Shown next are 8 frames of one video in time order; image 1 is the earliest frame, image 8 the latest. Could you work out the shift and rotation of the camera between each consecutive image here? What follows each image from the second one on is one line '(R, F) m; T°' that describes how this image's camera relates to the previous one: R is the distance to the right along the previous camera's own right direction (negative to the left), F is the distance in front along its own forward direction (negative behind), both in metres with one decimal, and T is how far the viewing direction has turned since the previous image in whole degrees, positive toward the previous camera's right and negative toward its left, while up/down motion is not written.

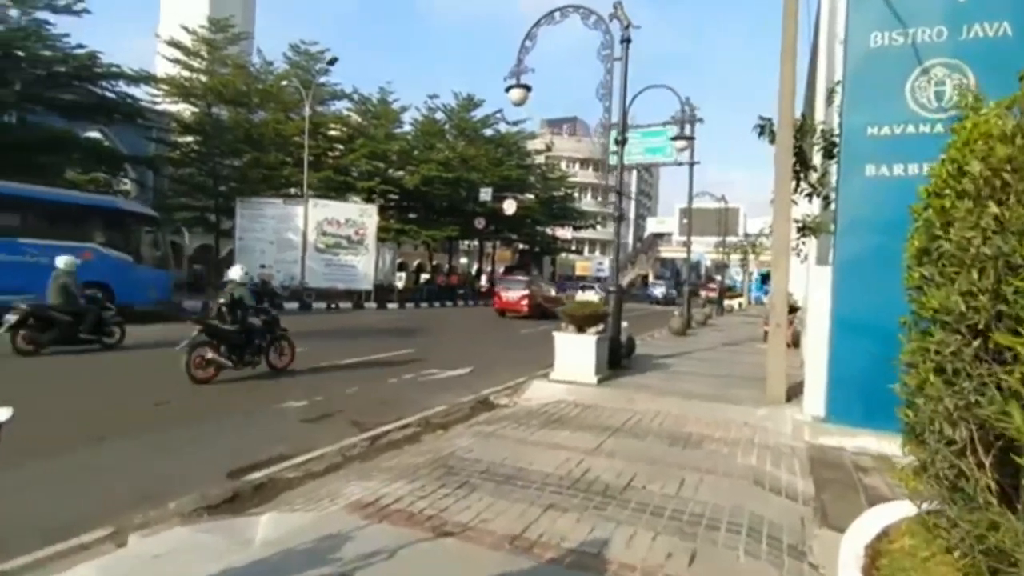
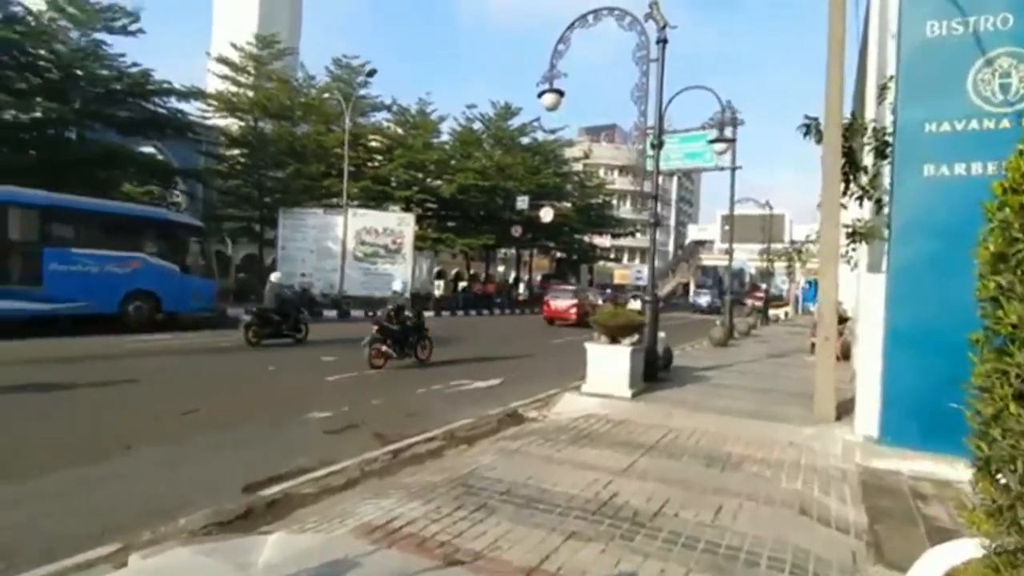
(+0.1, +0.2) m; -4°
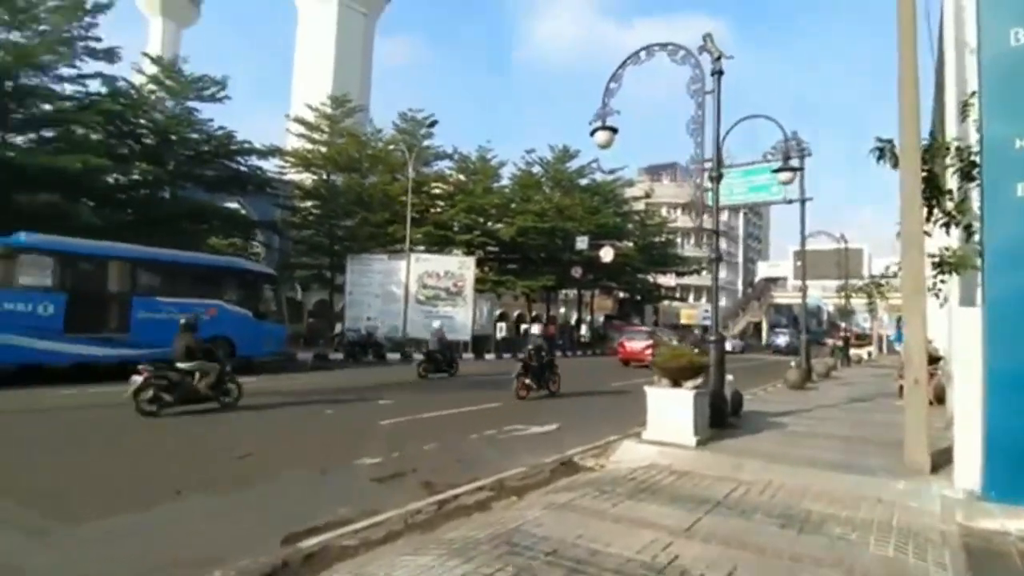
(+0.1, +0.2) m; -6°
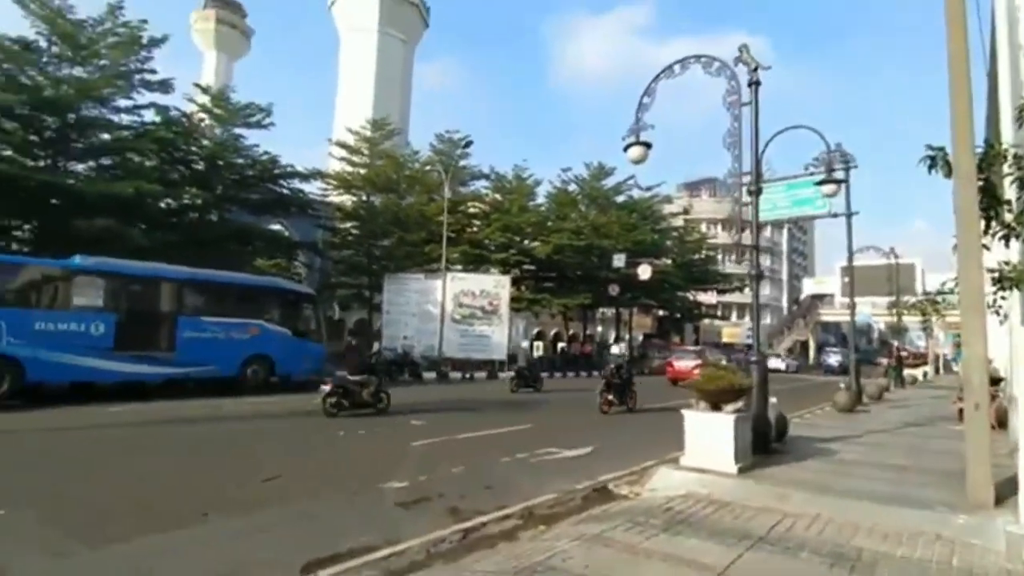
(+0.1, +0.1) m; -4°
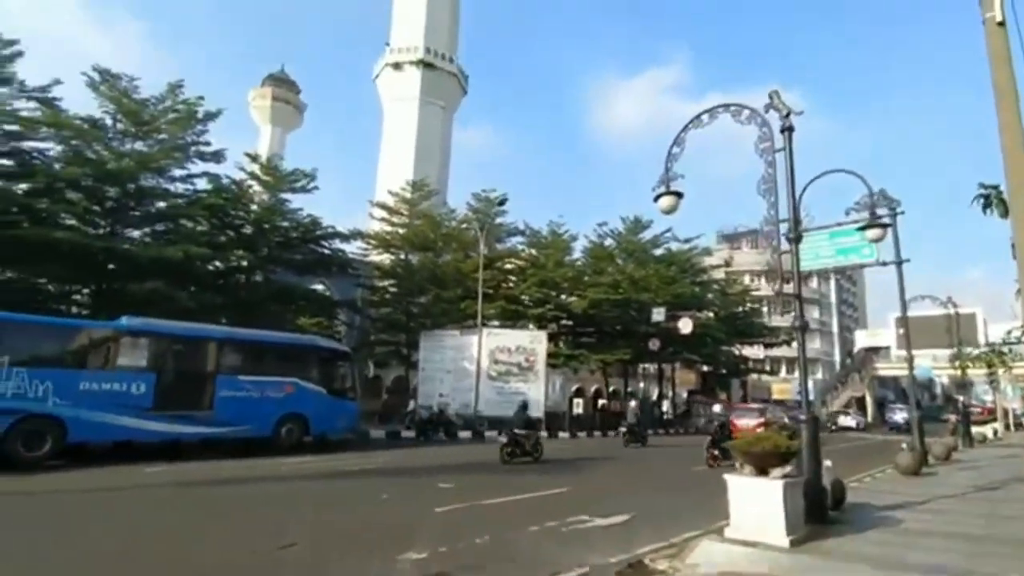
(+0.2, +0.2) m; -4°
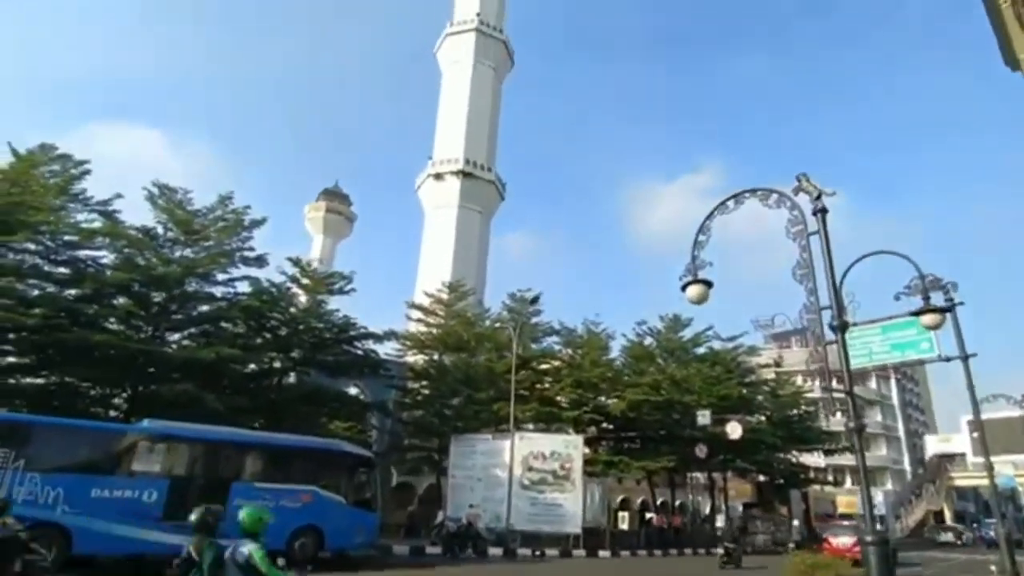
(+0.4, +0.6) m; -4°
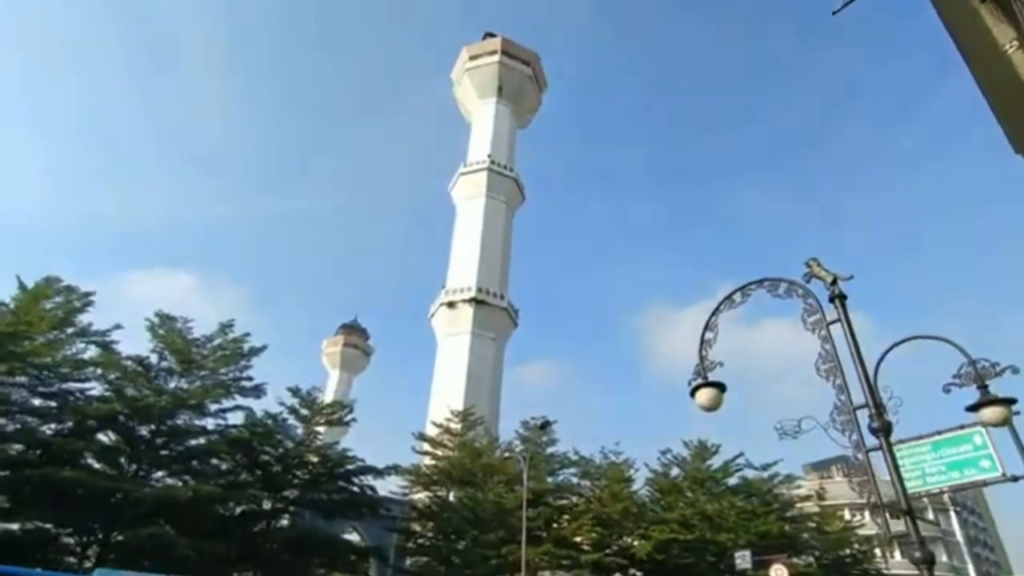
(+0.5, +1.0) m; -2°
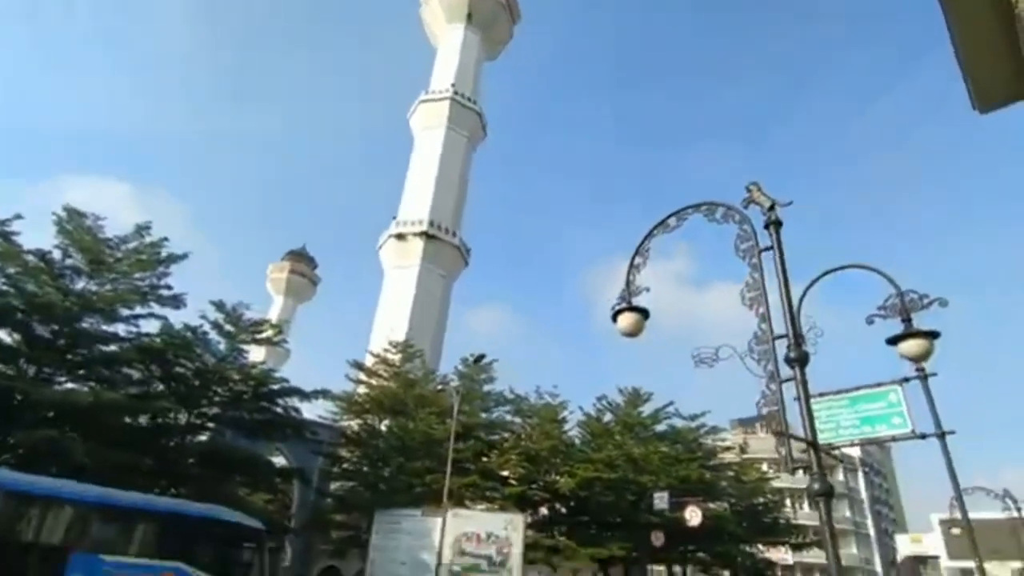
(+0.6, +0.7) m; +5°
